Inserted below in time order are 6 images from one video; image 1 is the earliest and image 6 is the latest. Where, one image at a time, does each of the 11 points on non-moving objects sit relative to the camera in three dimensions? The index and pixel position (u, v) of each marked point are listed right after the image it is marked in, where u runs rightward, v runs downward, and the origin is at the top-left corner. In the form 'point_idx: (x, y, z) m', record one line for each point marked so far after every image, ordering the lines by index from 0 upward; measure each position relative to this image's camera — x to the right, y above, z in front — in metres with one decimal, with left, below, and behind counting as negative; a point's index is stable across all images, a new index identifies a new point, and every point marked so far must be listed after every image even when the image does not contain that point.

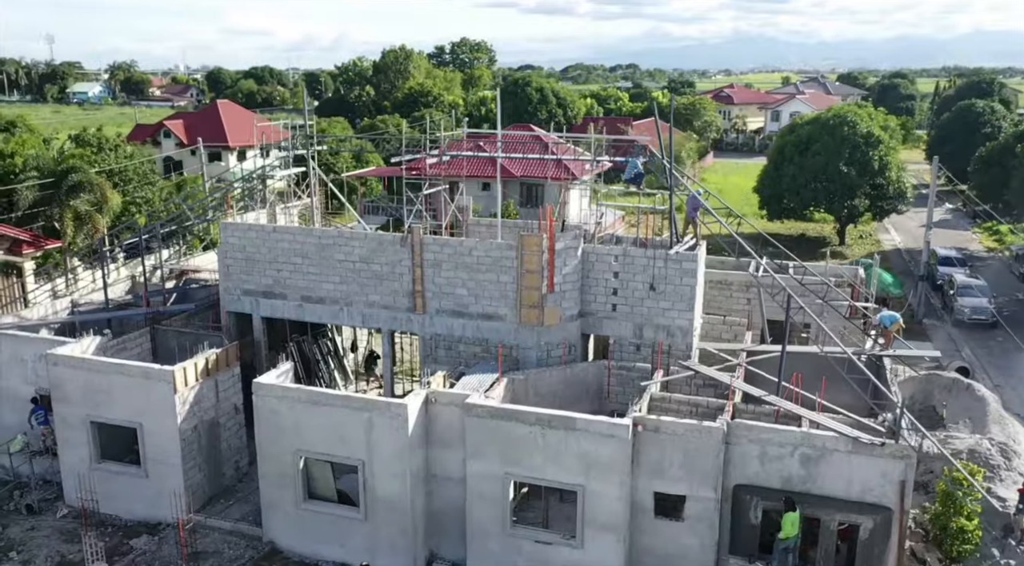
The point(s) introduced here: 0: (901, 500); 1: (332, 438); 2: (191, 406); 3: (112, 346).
0: (+5.7, -3.2, +12.6) m
1: (-3.0, -2.6, +14.3) m
2: (-5.7, -2.2, +15.4) m
3: (-7.8, -1.2, +16.9) m
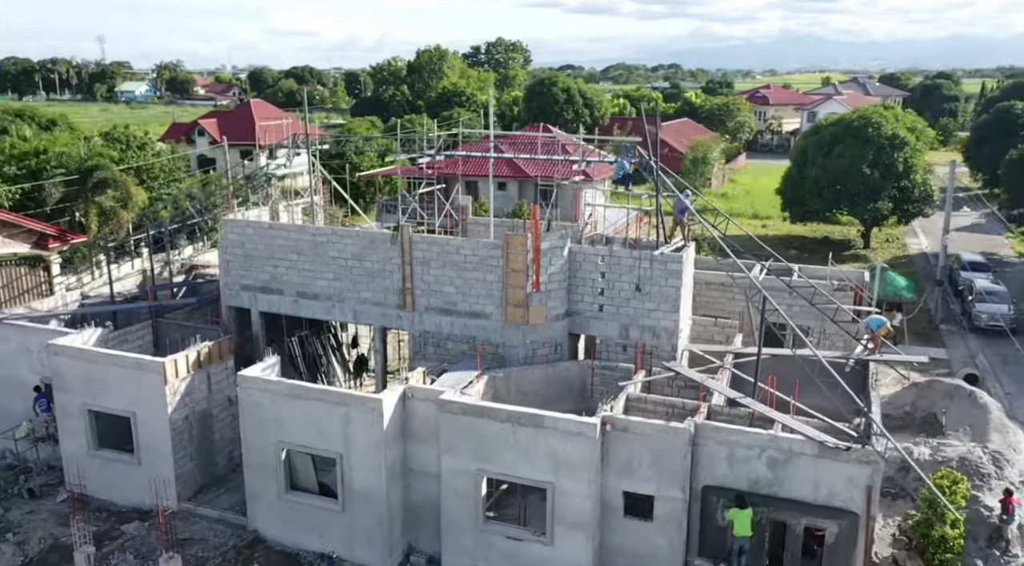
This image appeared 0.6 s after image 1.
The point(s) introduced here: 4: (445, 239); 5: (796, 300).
0: (+5.2, -3.2, +12.5) m
1: (-3.4, -2.5, +14.6) m
2: (-6.1, -2.1, +15.9) m
3: (-8.1, -1.1, +17.4) m
4: (-1.3, +0.9, +16.8) m
5: (+7.2, -0.4, +21.7) m
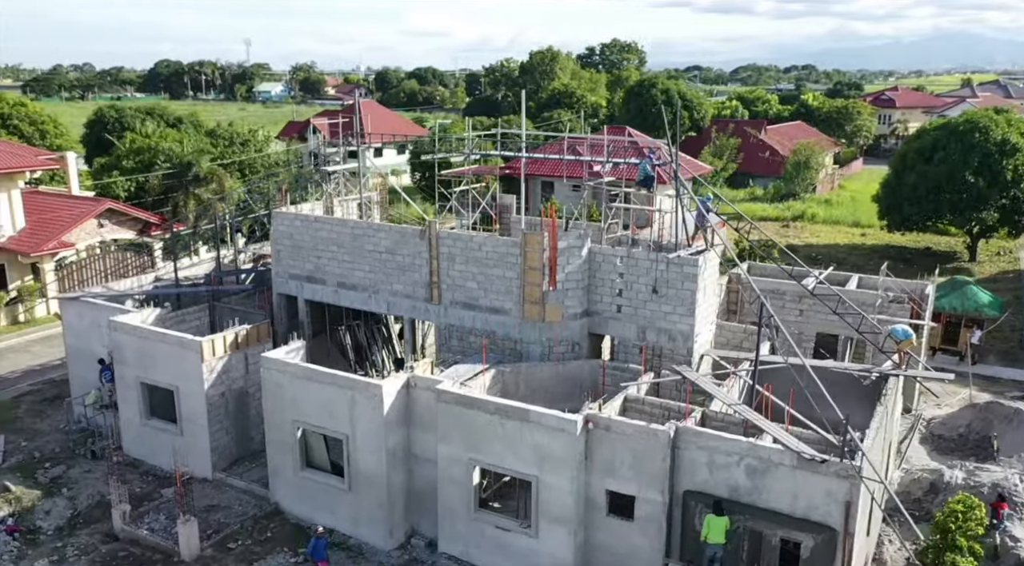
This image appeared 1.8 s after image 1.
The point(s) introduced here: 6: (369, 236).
0: (+4.7, -3.4, +12.2) m
1: (-3.4, -2.3, +15.5) m
2: (-5.9, -1.8, +17.2) m
3: (-7.5, -0.8, +19.0) m
4: (-0.9, +1.0, +17.4) m
5: (+8.2, -0.7, +20.9) m
6: (-3.1, +1.0, +18.6) m
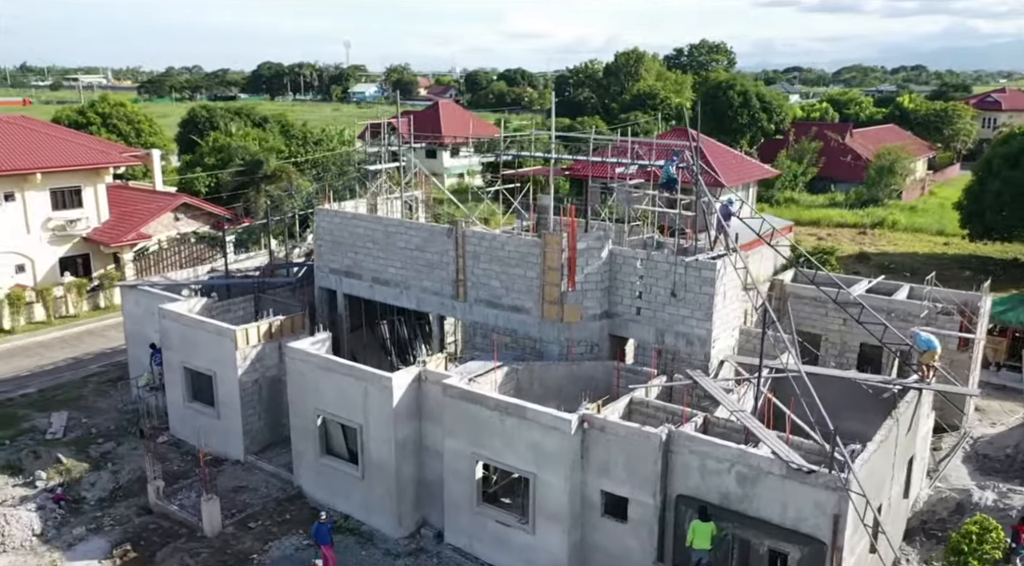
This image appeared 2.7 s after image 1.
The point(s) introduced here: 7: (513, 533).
0: (+4.5, -3.5, +11.9) m
1: (-3.2, -2.2, +16.1) m
2: (-5.5, -1.7, +18.1) m
3: (-6.9, -0.6, +20.1) m
4: (-0.4, +1.0, +17.7) m
5: (+9.0, -0.9, +20.2) m
6: (-2.5, +1.1, +19.2) m
7: (0.0, -4.3, +14.6) m
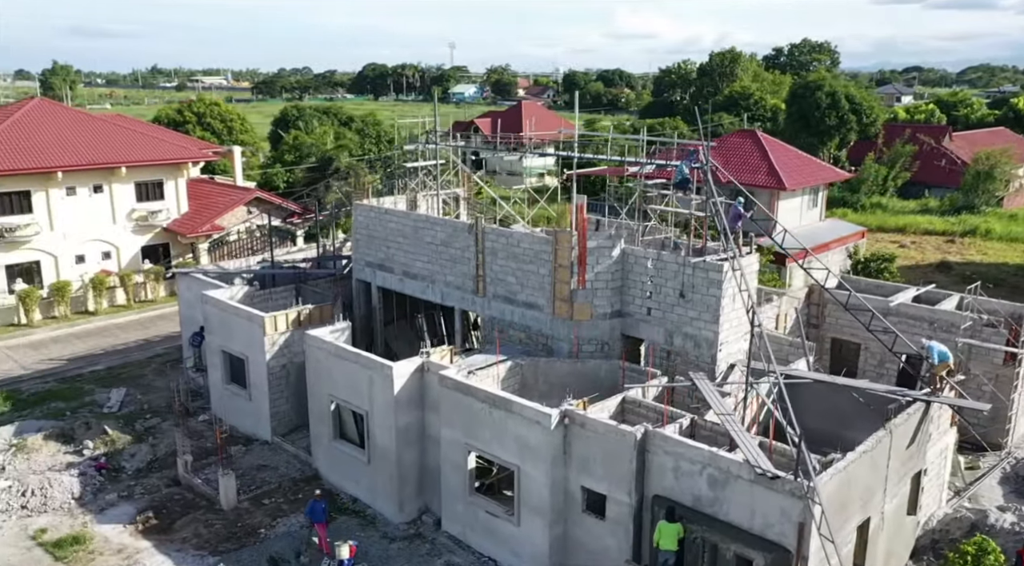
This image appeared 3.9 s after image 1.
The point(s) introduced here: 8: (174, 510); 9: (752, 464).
0: (+3.9, -3.5, +11.6) m
1: (-3.2, -2.1, +16.8) m
2: (-5.1, -1.4, +19.0) m
3: (-6.3, -0.3, +21.2) m
4: (-0.1, +1.1, +18.0) m
5: (+9.5, -1.1, +19.3) m
6: (-1.9, +1.2, +19.7) m
7: (-0.2, -4.2, +14.9) m
8: (-6.6, -4.5, +16.9) m
9: (+3.4, -2.5, +12.0) m
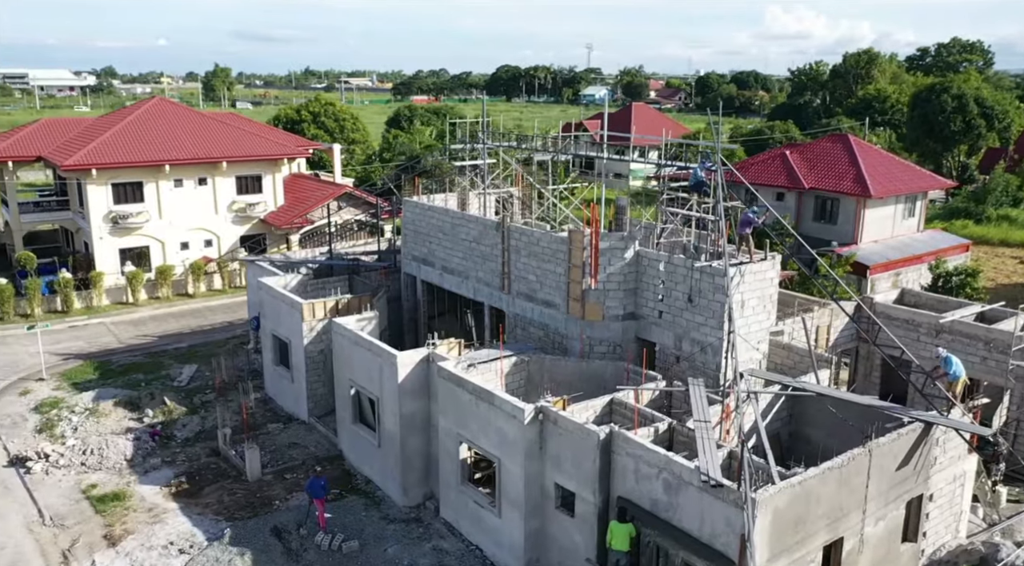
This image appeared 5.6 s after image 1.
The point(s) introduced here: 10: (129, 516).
0: (+3.0, -3.6, +11.3) m
1: (-3.0, -1.9, +17.6) m
2: (-4.5, -1.2, +20.1) m
3: (-5.2, 0.0, +22.4) m
4: (+0.4, +1.1, +18.3) m
5: (+9.9, -1.5, +17.9) m
6: (-1.2, +1.4, +20.2) m
7: (-0.5, -4.1, +15.2) m
8: (-6.5, -4.1, +18.3) m
9: (+2.6, -2.6, +11.8) m
10: (-7.5, -4.6, +16.9) m
